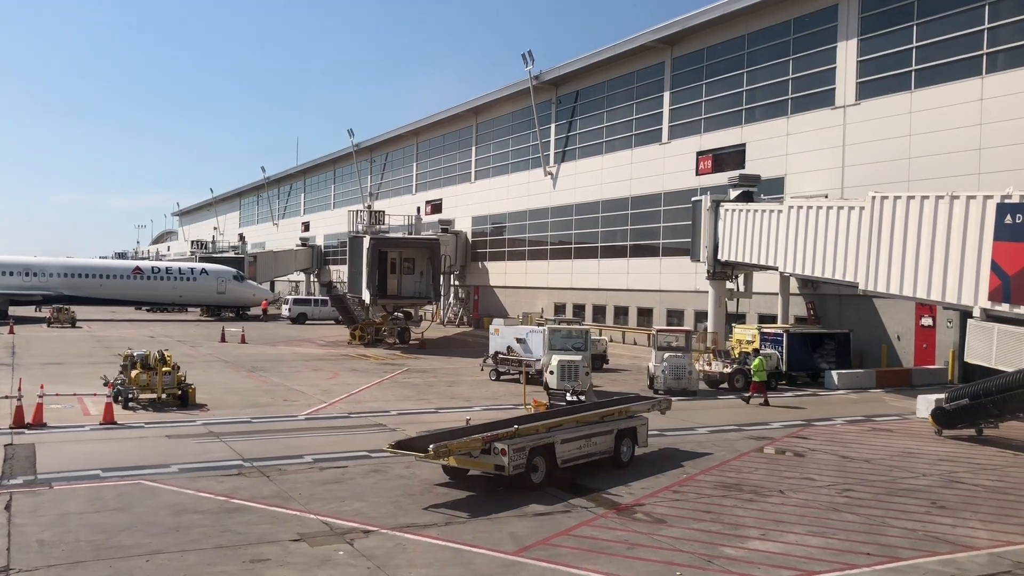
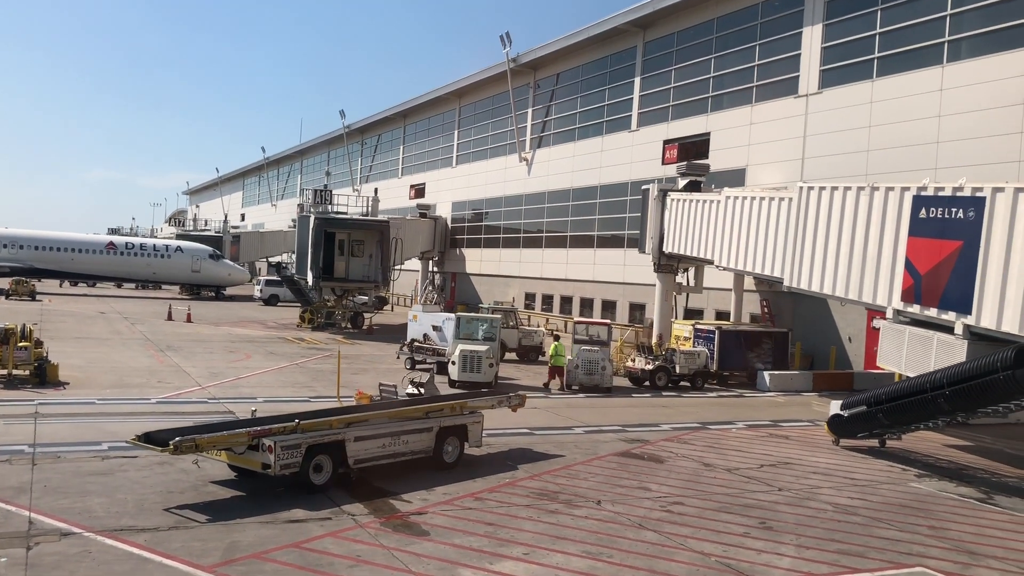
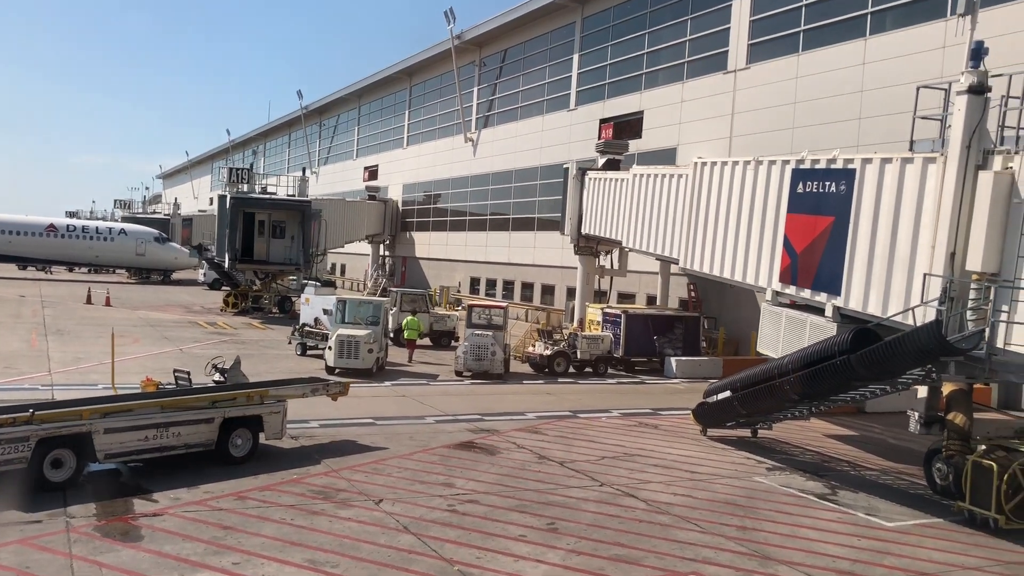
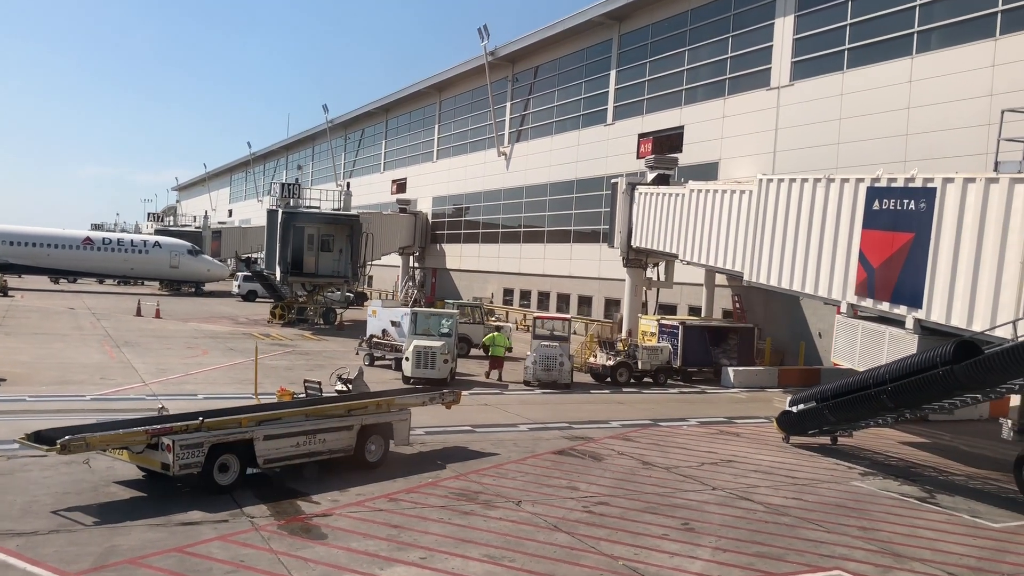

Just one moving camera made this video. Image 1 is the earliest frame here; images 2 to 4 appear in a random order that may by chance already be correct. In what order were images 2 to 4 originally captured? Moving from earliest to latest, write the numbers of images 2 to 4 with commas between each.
2, 4, 3
